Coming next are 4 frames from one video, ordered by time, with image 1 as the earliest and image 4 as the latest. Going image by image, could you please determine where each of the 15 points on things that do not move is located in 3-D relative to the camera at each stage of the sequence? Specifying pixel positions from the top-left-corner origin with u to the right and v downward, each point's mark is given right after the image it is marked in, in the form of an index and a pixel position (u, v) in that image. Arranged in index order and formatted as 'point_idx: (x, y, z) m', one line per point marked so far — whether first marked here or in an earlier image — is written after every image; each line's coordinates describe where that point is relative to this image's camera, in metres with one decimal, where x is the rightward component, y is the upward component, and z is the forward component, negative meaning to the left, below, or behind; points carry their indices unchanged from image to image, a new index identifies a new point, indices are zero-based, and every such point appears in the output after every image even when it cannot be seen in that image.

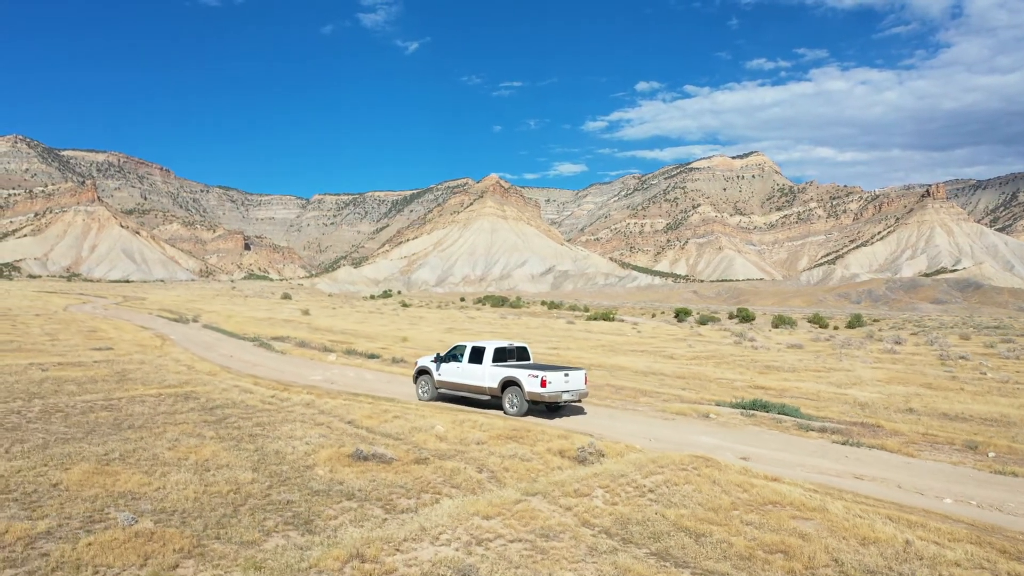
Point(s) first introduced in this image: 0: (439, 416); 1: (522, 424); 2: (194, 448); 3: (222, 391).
0: (-1.6, -2.9, +14.4) m
1: (+0.2, -2.8, +13.3) m
2: (-5.8, -2.9, +11.8) m
3: (-8.1, -2.9, +18.1) m
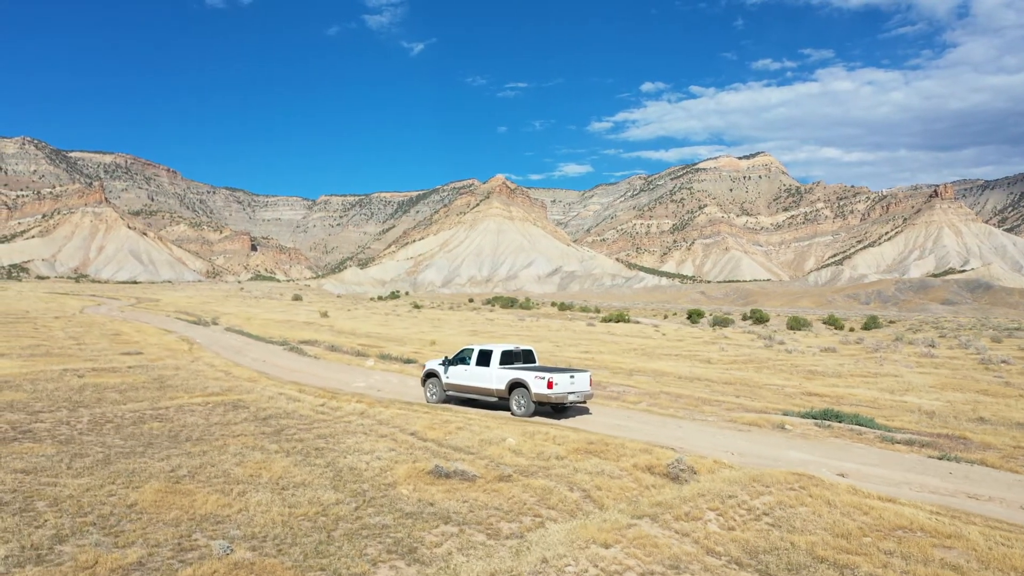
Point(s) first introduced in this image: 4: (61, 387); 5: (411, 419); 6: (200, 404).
0: (-0.1, -3.0, +13.8) m
1: (+1.7, -2.9, +12.7) m
2: (-4.4, -3.1, +11.3) m
3: (-6.6, -3.0, +17.5) m
4: (-13.6, -3.0, +19.4) m
5: (-2.3, -3.0, +14.8) m
6: (-8.2, -3.0, +16.9) m
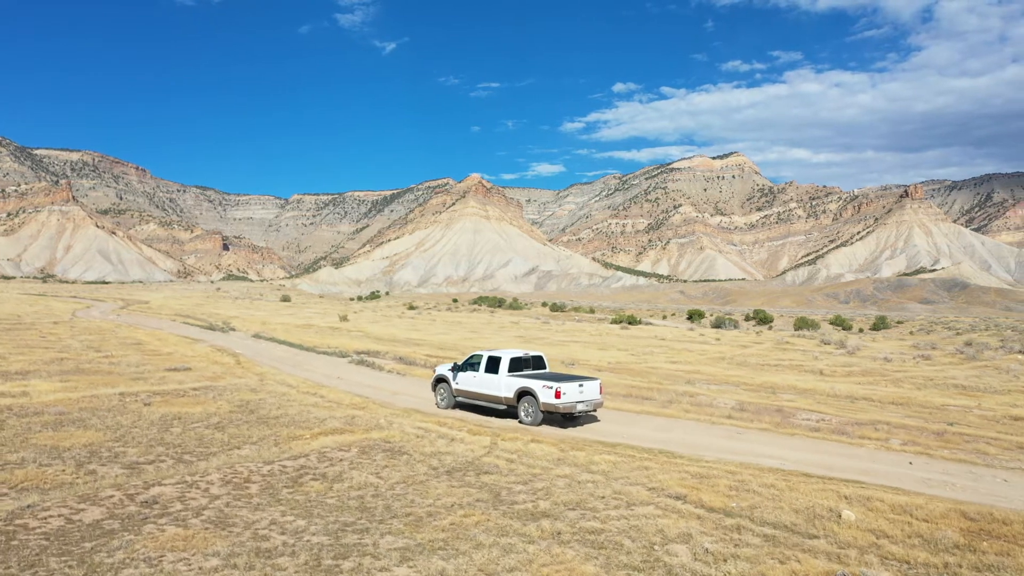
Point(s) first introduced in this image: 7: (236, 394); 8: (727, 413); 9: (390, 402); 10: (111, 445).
0: (+4.6, -3.2, +10.3) m
1: (+6.5, -3.1, +9.2) m
2: (+0.5, -3.3, +7.6) m
3: (-1.9, -3.3, +13.8) m
4: (-9.0, -3.2, +15.4) m
5: (+2.4, -3.2, +11.2) m
6: (-3.5, -3.3, +13.1) m
7: (-8.6, -3.3, +19.9) m
8: (+5.9, -3.4, +17.3) m
9: (-3.7, -3.3, +18.9) m
10: (-8.3, -3.2, +13.2) m
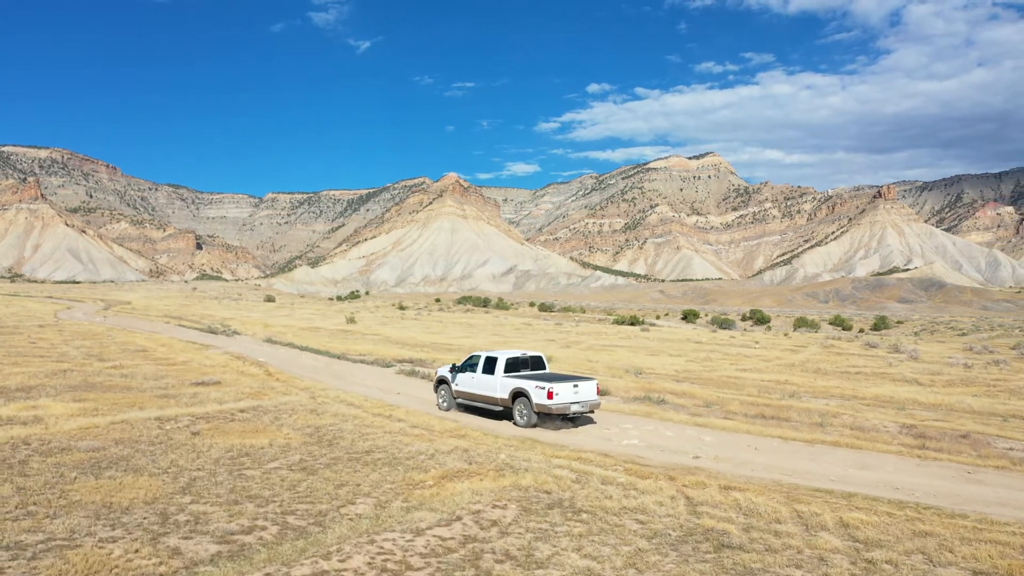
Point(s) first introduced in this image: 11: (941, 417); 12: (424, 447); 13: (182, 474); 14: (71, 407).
0: (+7.9, -3.2, +7.3) m
1: (+9.8, -3.2, +6.3) m
2: (+3.8, -3.3, +4.5) m
3: (+1.2, -3.3, +10.6) m
4: (-5.9, -3.3, +12.1) m
5: (+5.7, -3.3, +8.2) m
6: (-0.3, -3.3, +9.9) m
7: (-5.6, -3.3, +16.5) m
8: (+8.9, -3.4, +14.4) m
9: (-0.6, -3.3, +15.7) m
10: (-5.1, -3.3, +9.9) m
11: (+12.0, -3.6, +18.0) m
12: (-1.8, -3.3, +13.6) m
13: (-5.9, -3.3, +11.4) m
14: (-12.2, -3.3, +17.8) m
